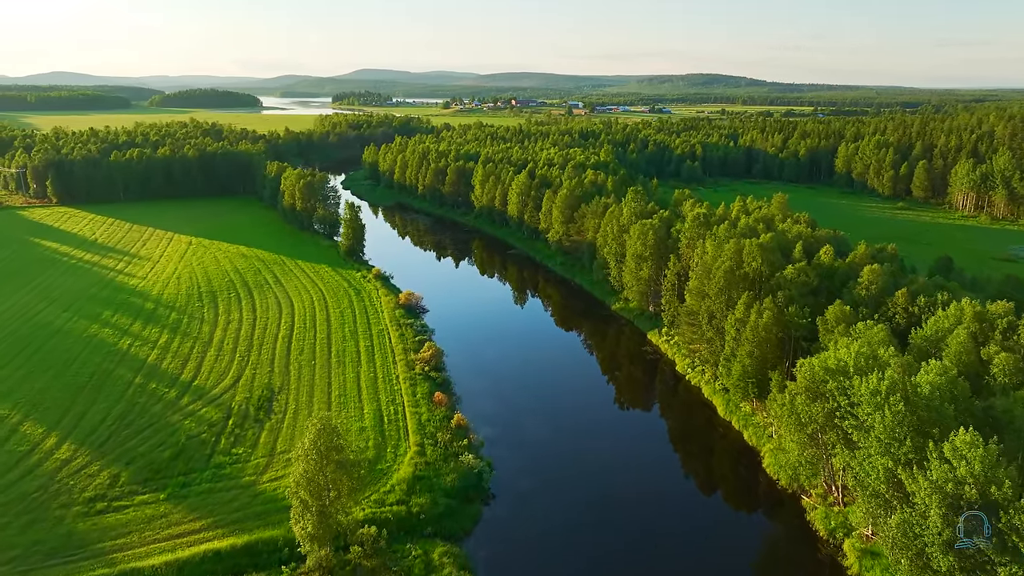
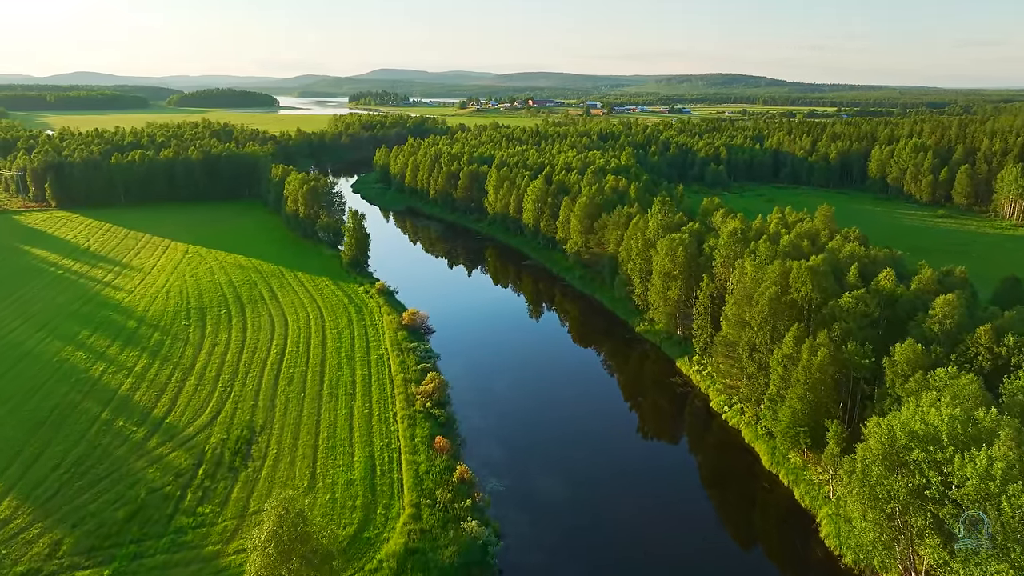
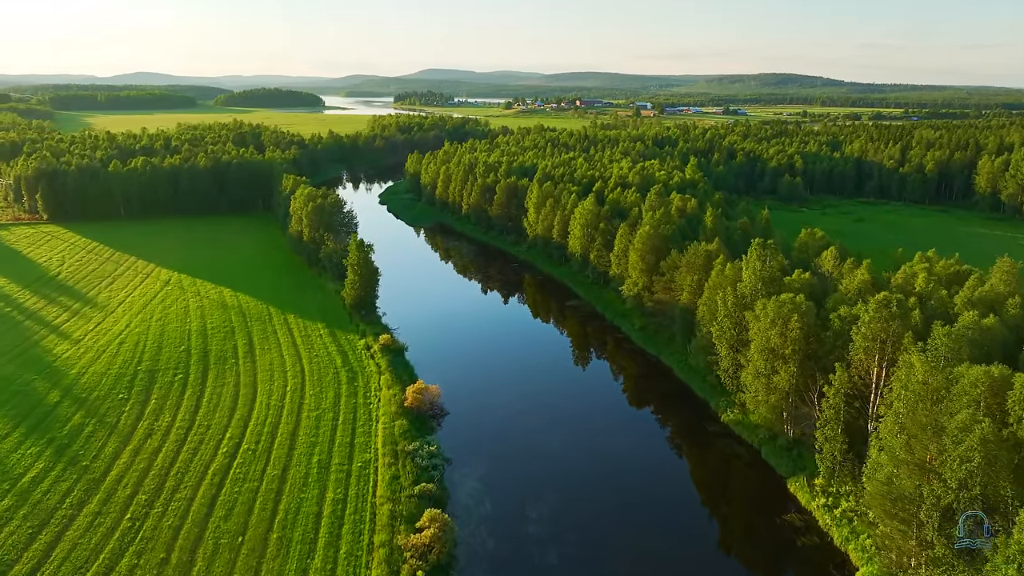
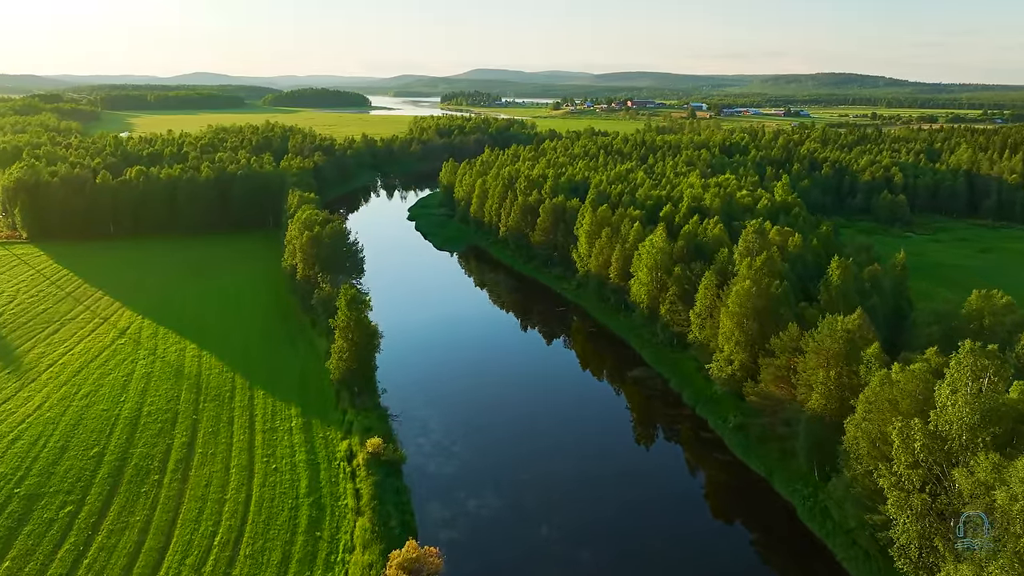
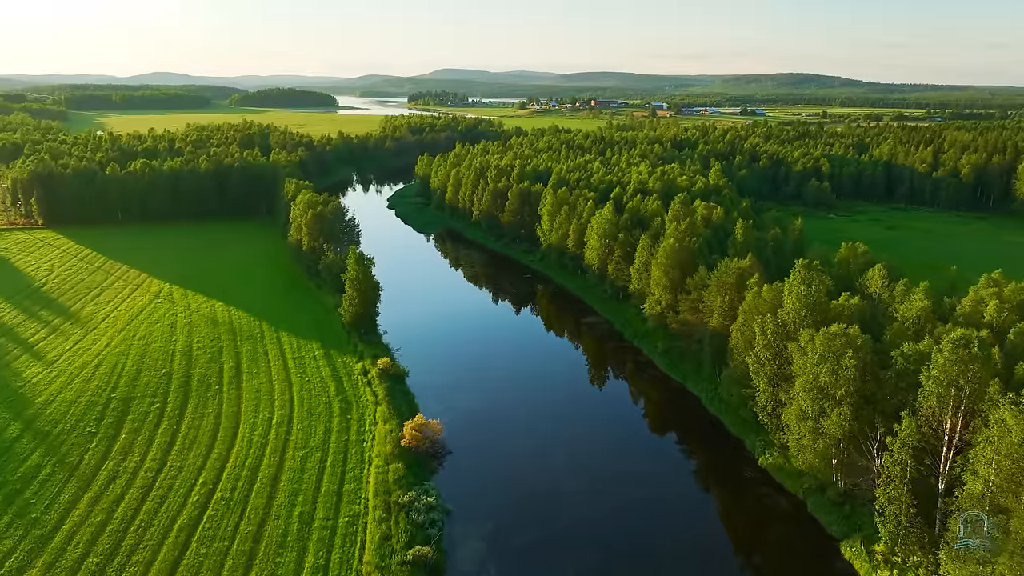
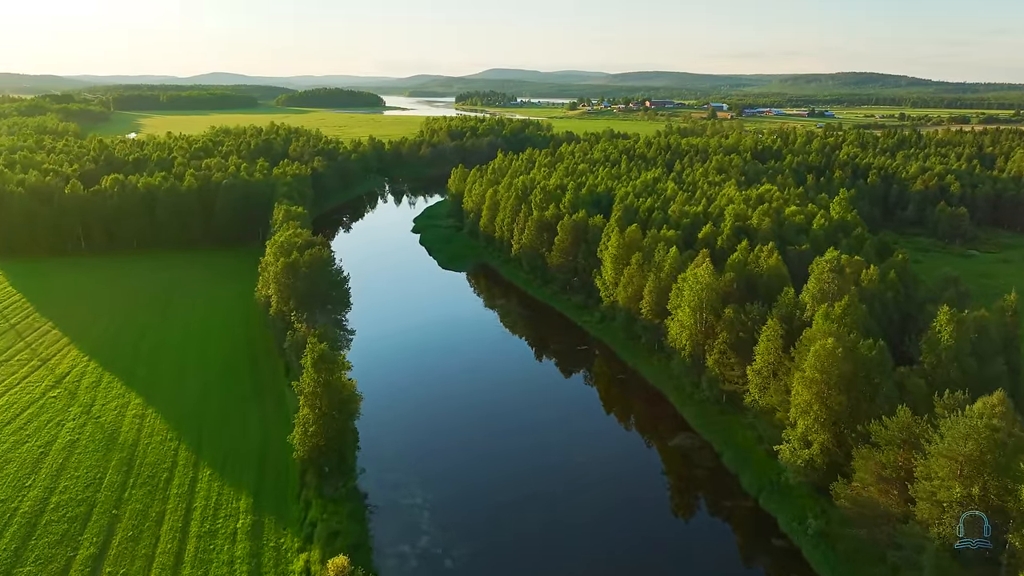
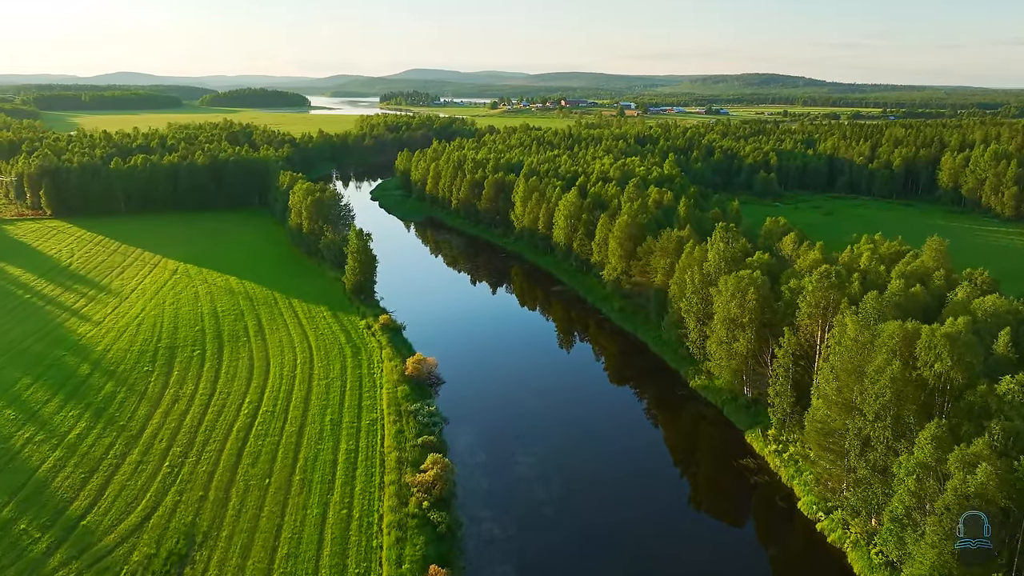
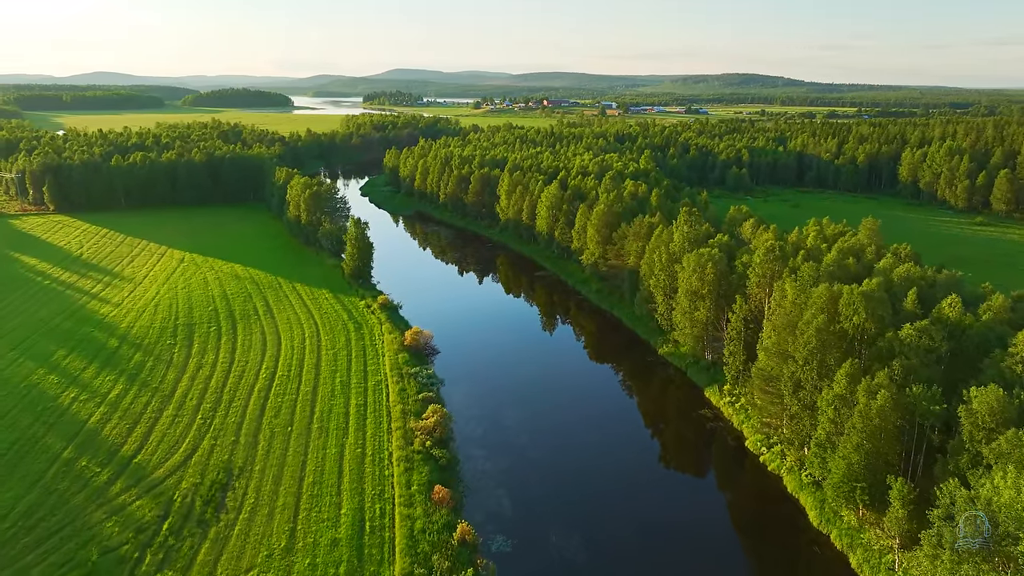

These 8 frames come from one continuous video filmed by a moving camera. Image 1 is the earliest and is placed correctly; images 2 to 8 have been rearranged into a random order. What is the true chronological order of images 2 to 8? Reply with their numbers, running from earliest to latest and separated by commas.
2, 8, 7, 3, 5, 4, 6
